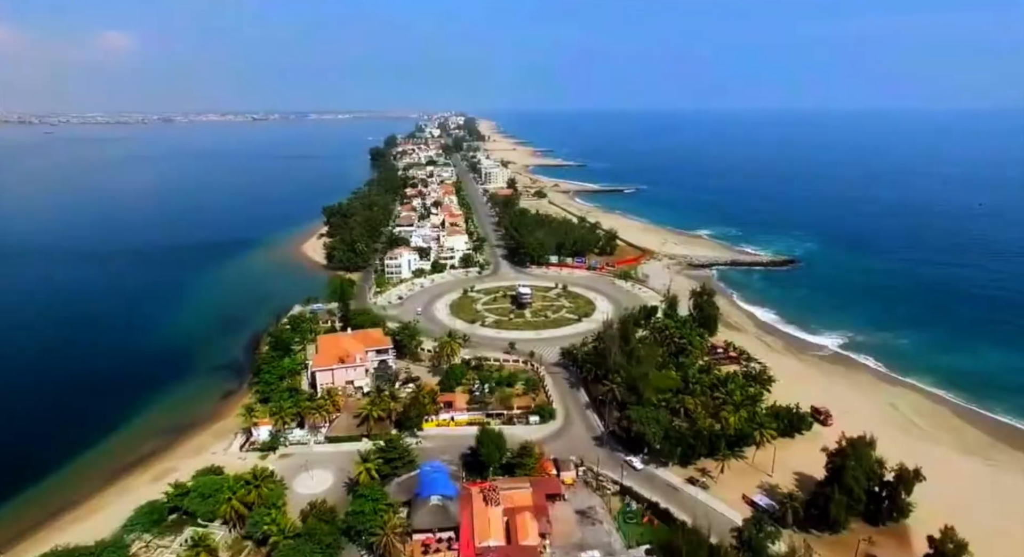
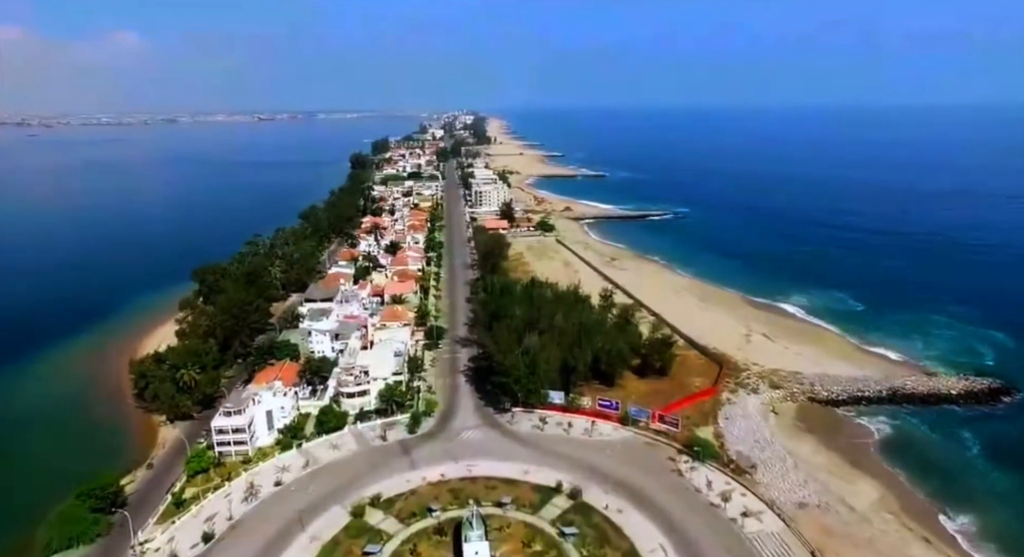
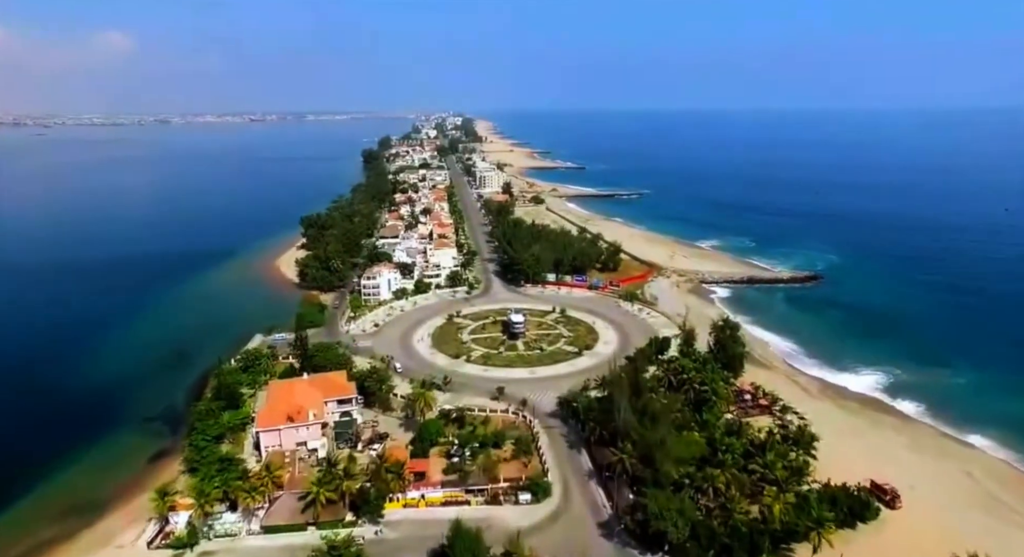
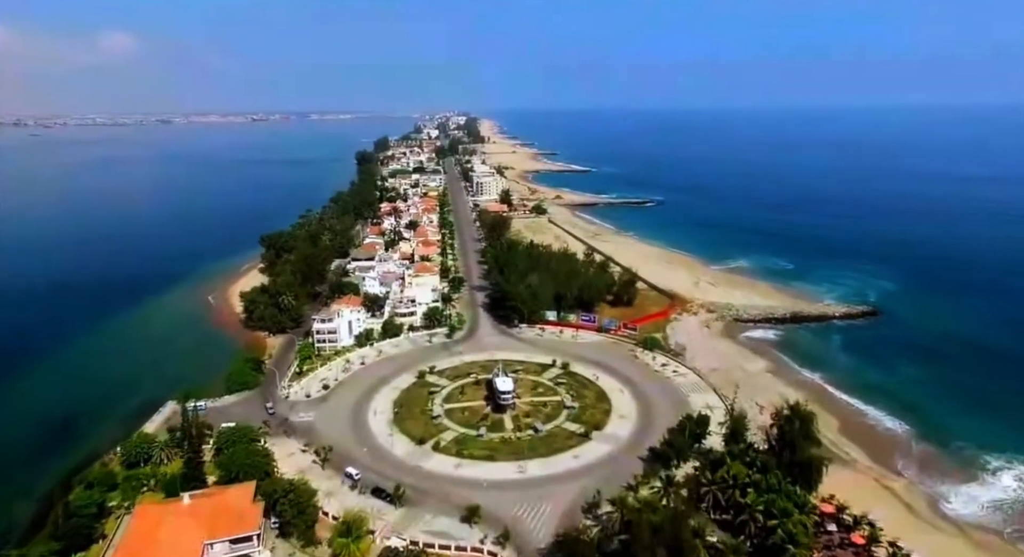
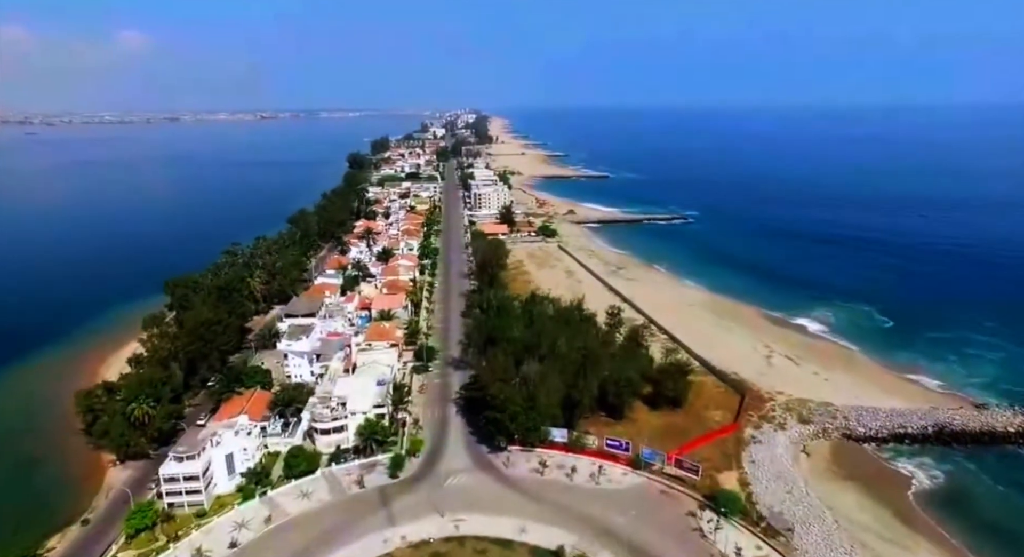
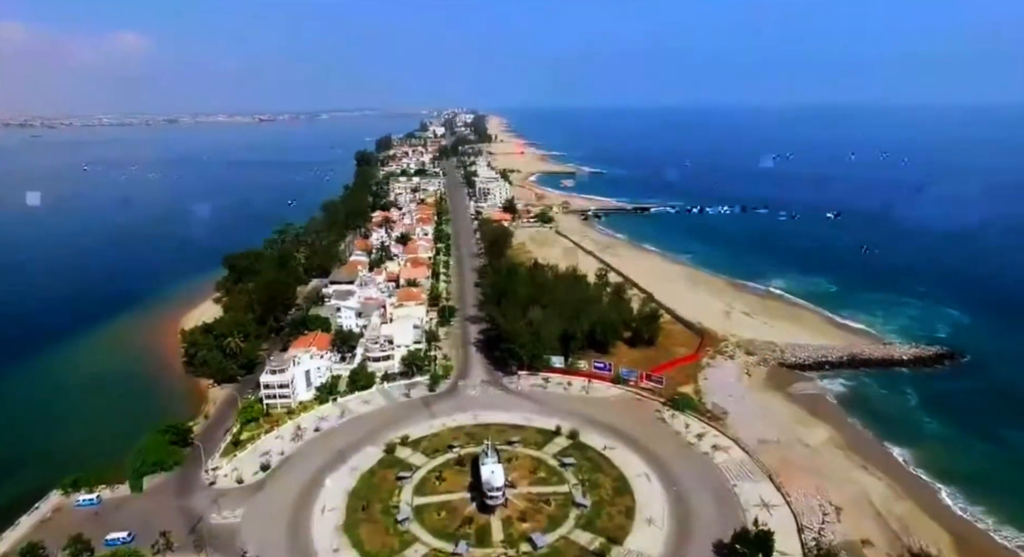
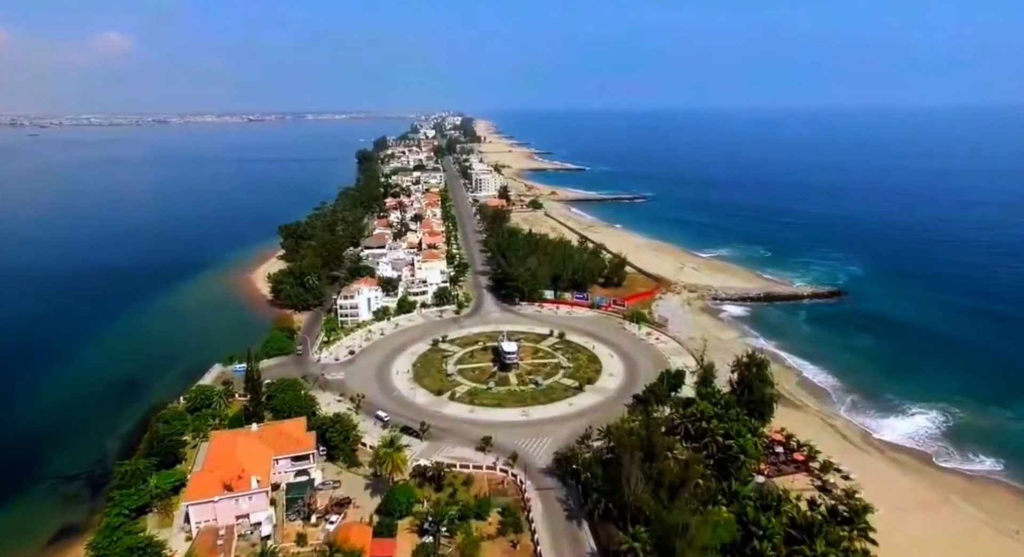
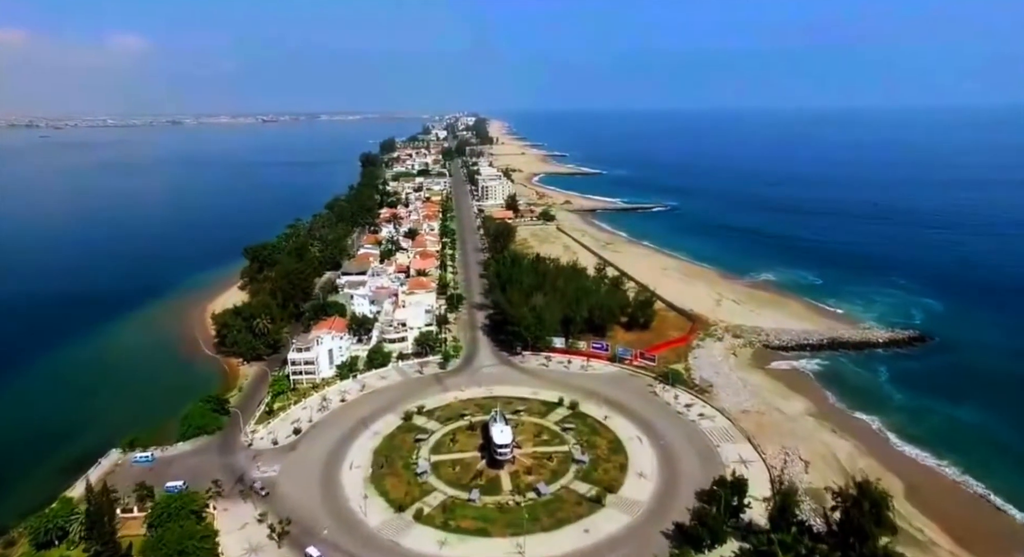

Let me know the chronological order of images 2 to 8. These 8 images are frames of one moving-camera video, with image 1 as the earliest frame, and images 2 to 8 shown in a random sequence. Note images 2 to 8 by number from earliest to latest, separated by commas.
3, 7, 4, 8, 6, 2, 5
